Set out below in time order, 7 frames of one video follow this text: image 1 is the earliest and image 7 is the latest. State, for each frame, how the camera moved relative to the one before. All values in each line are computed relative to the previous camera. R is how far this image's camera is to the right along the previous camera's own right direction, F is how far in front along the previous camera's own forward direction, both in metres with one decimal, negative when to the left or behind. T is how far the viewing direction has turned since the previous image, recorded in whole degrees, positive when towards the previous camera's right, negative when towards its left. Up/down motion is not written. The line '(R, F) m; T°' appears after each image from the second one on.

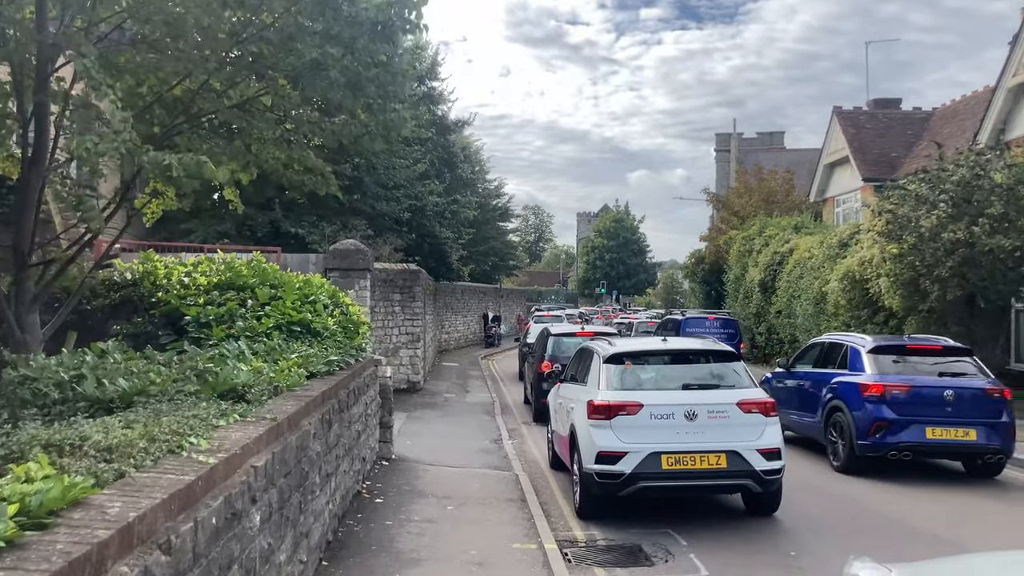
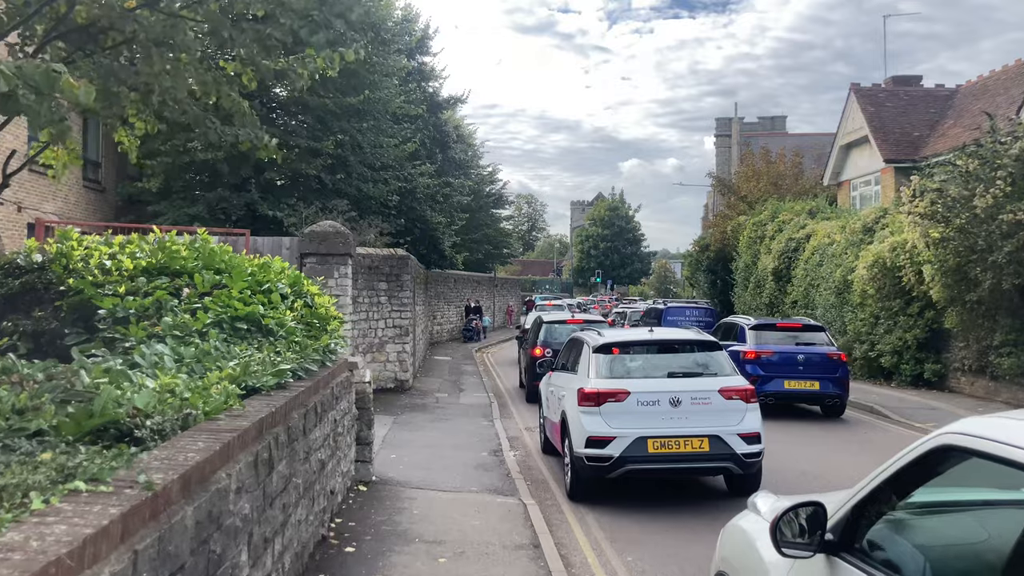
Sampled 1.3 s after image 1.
(-0.1, +1.6) m; +1°
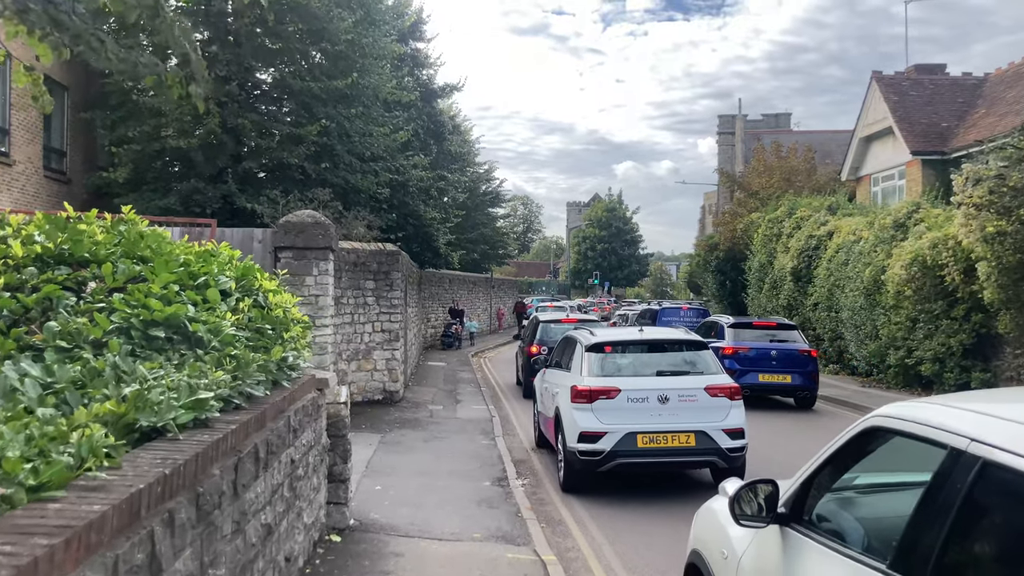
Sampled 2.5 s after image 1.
(-0.1, +1.5) m; 0°
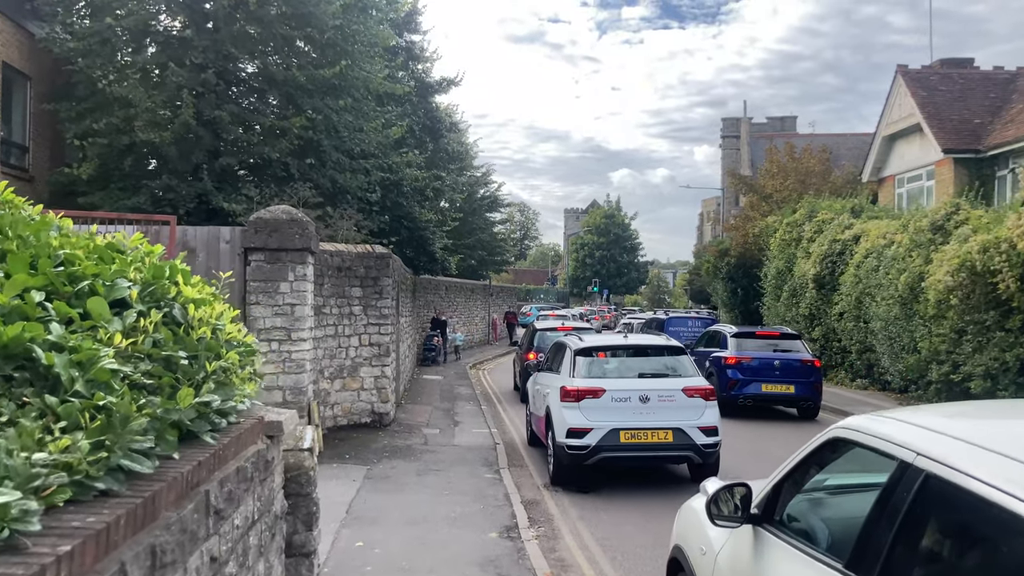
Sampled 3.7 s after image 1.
(-0.1, +1.4) m; 0°
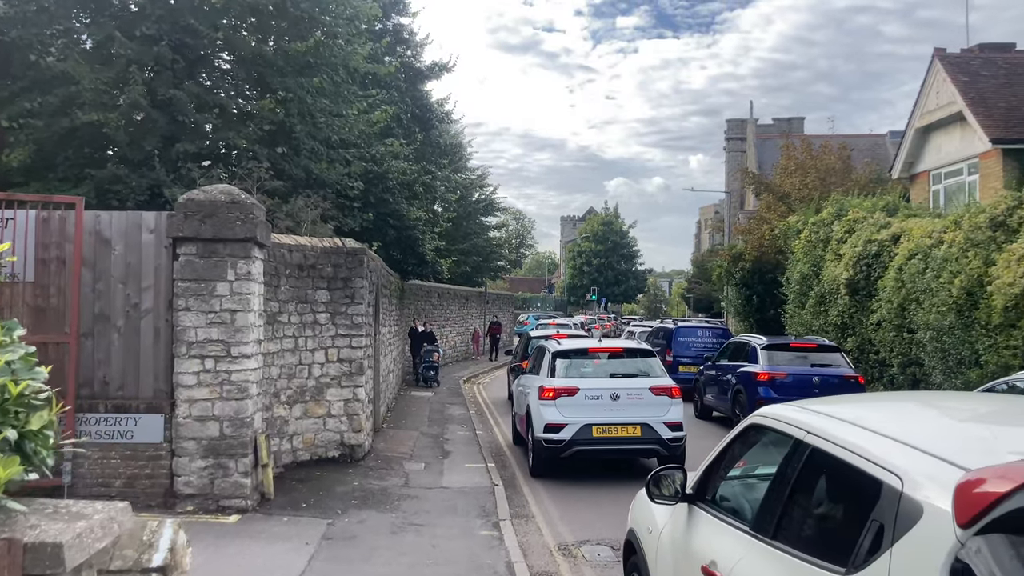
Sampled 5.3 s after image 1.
(-0.1, +2.0) m; 0°
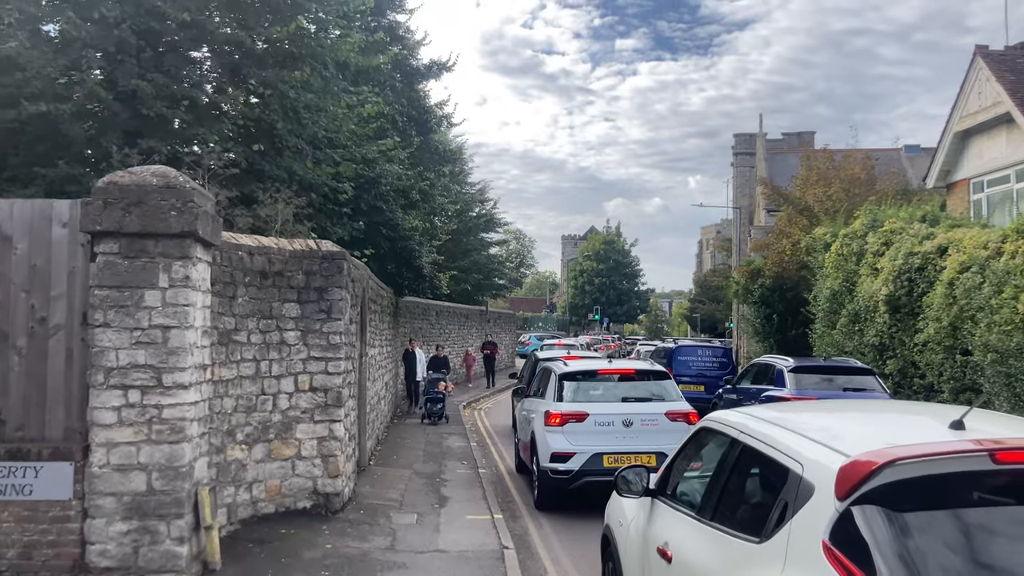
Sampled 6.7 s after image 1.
(-0.1, +1.6) m; 0°
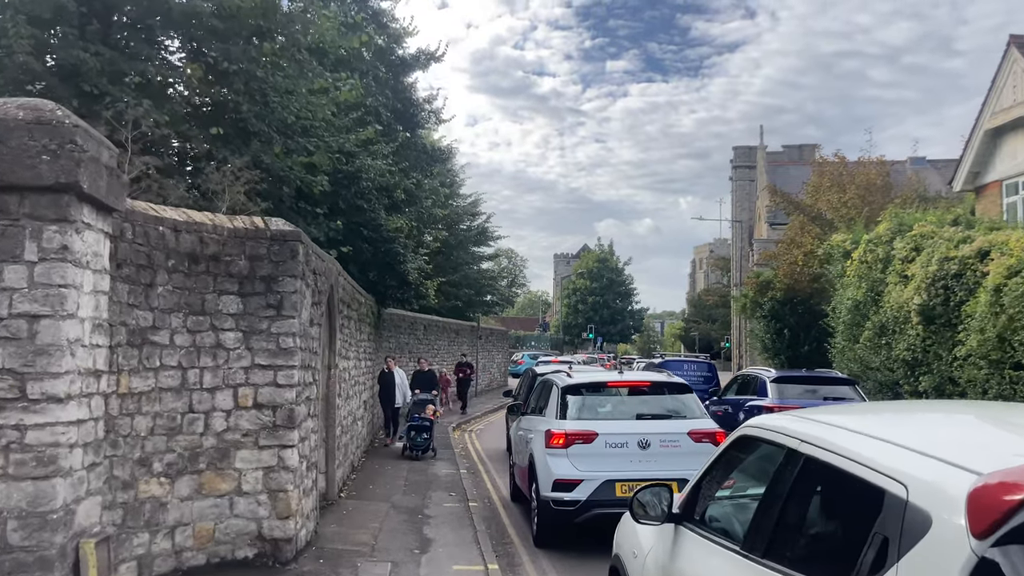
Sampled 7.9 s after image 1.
(-0.1, +1.5) m; +1°
